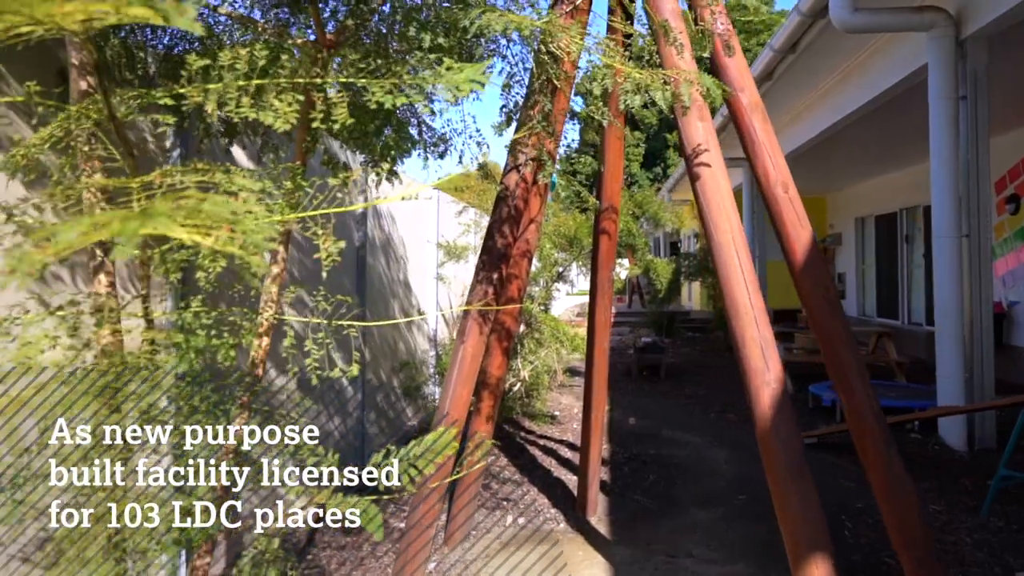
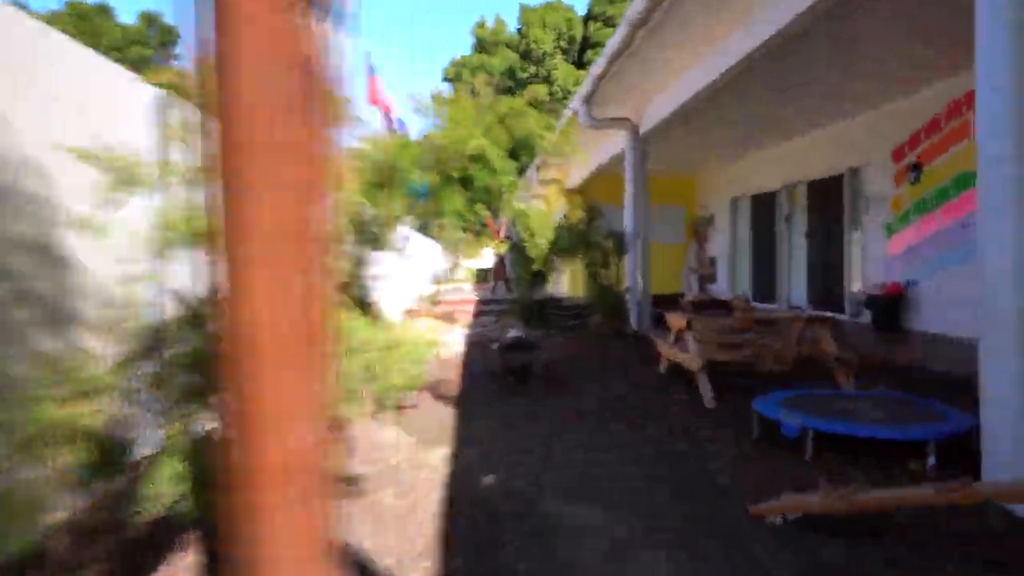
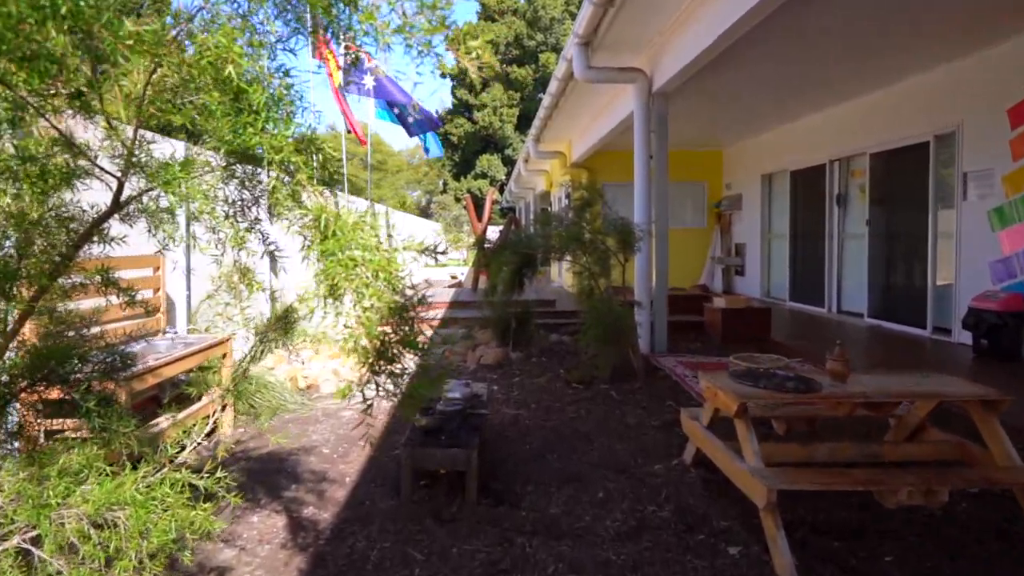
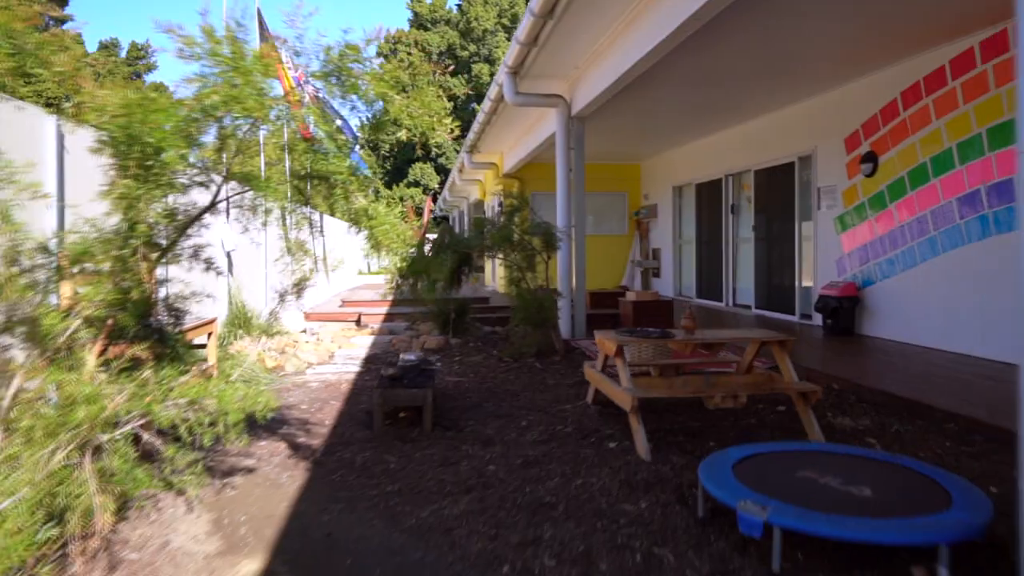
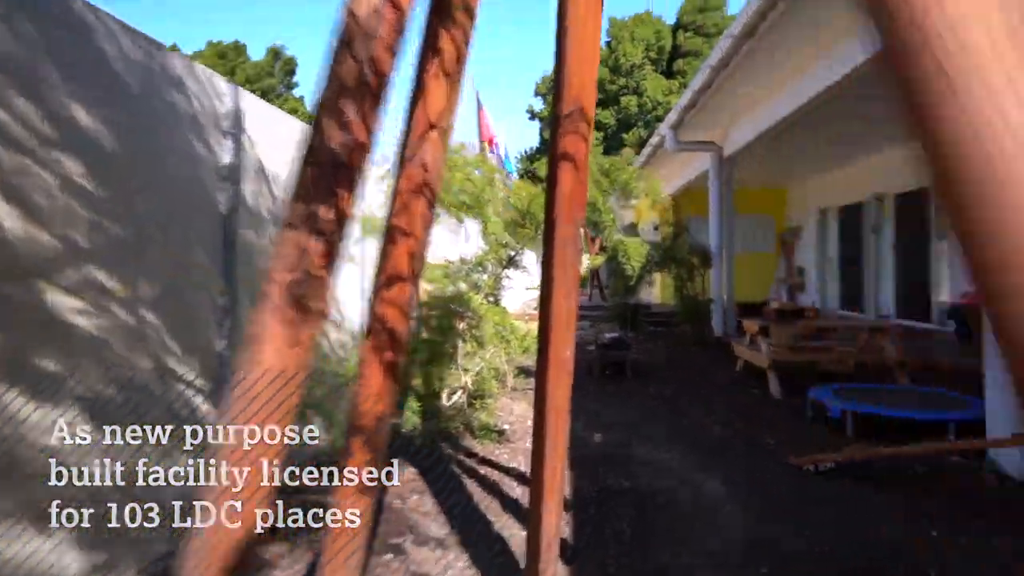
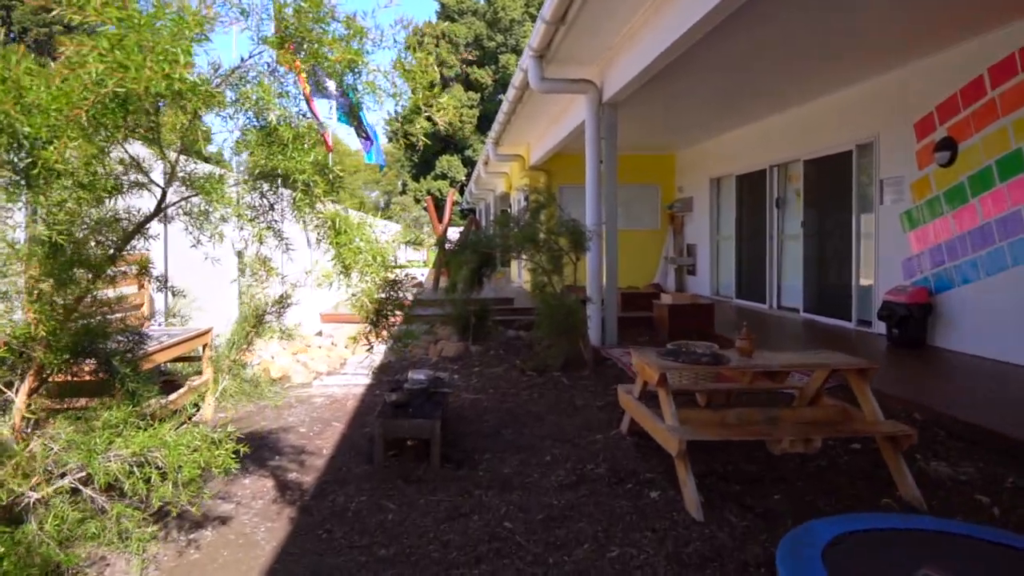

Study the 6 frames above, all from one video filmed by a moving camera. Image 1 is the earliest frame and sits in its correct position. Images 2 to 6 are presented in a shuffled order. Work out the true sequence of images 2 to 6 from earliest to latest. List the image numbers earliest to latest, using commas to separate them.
5, 2, 4, 6, 3
